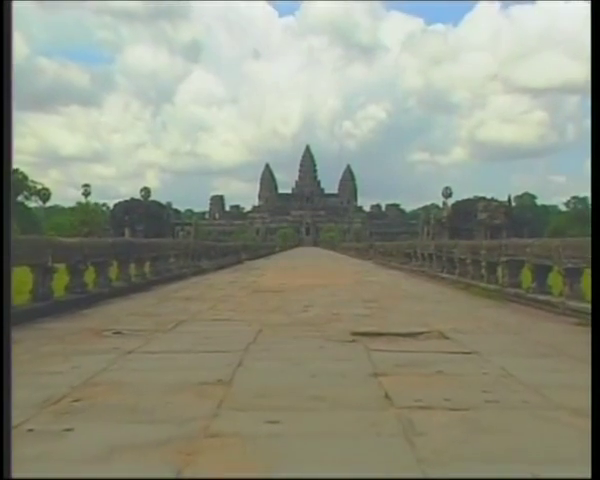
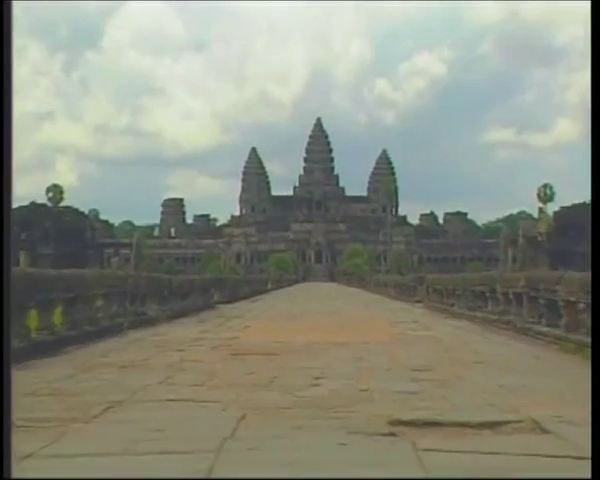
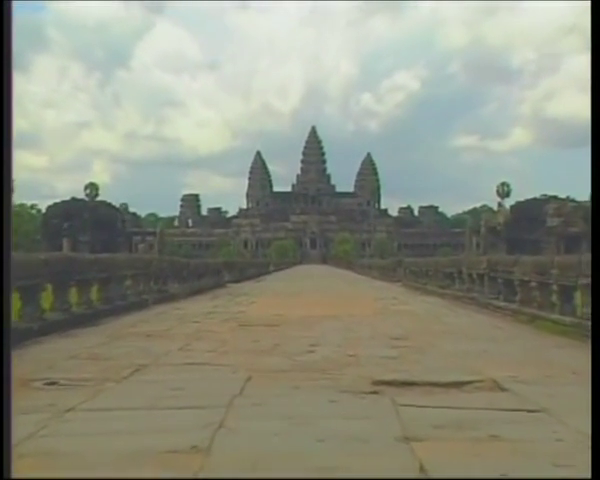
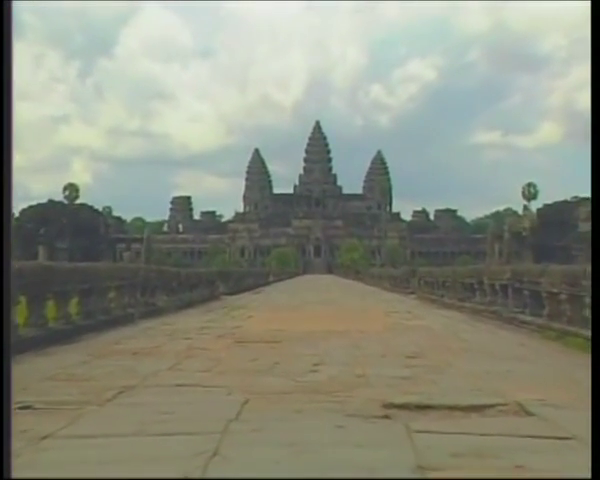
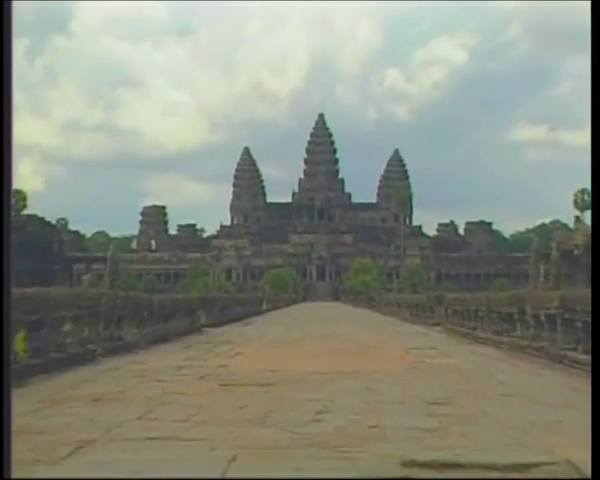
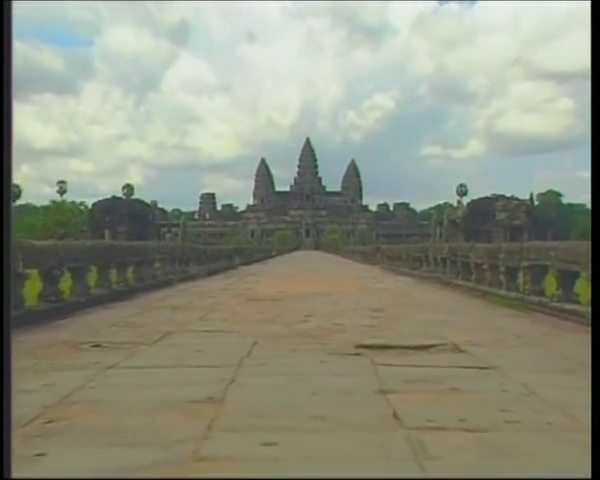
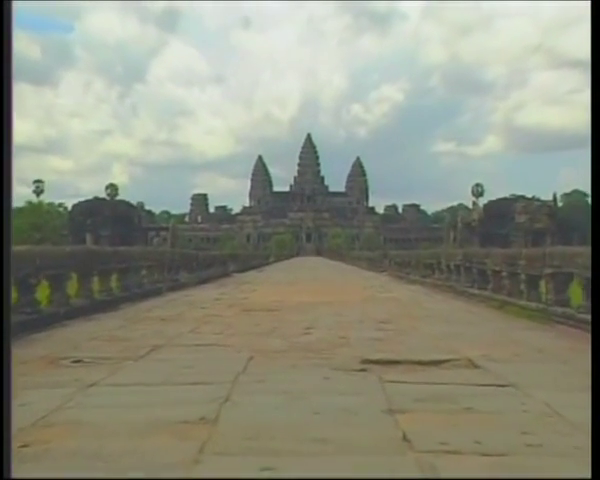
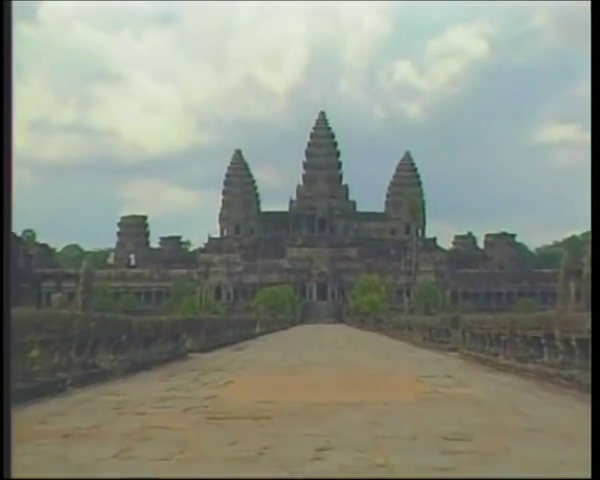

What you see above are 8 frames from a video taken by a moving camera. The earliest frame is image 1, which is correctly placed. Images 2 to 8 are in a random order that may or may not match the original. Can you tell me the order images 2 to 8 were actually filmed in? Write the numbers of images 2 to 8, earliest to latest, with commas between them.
6, 7, 3, 4, 2, 5, 8
